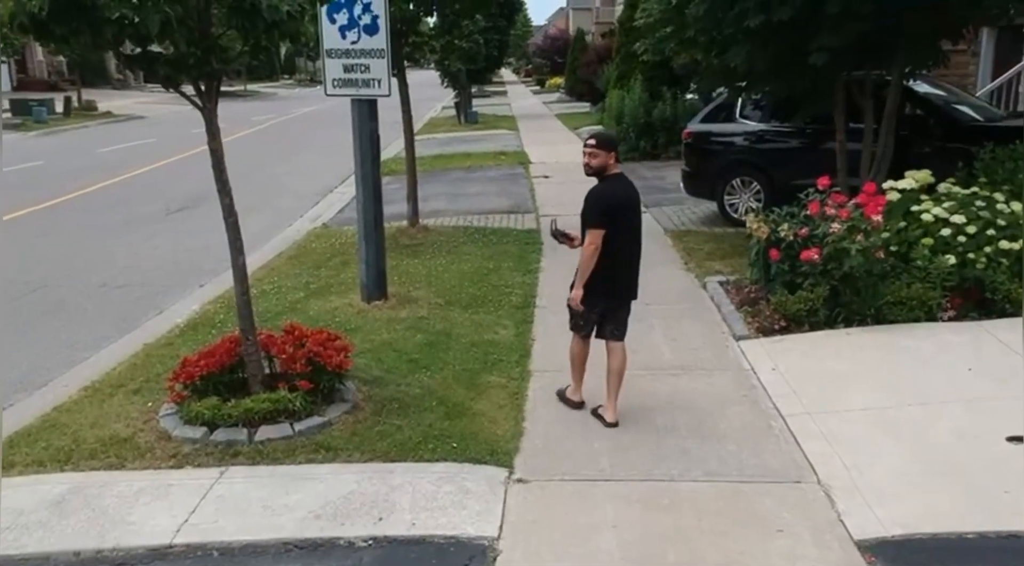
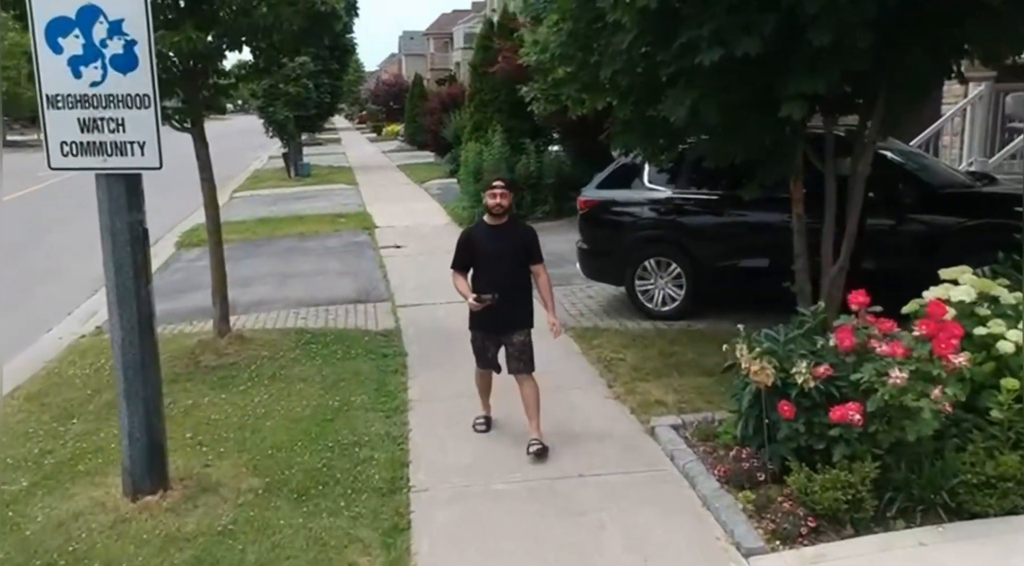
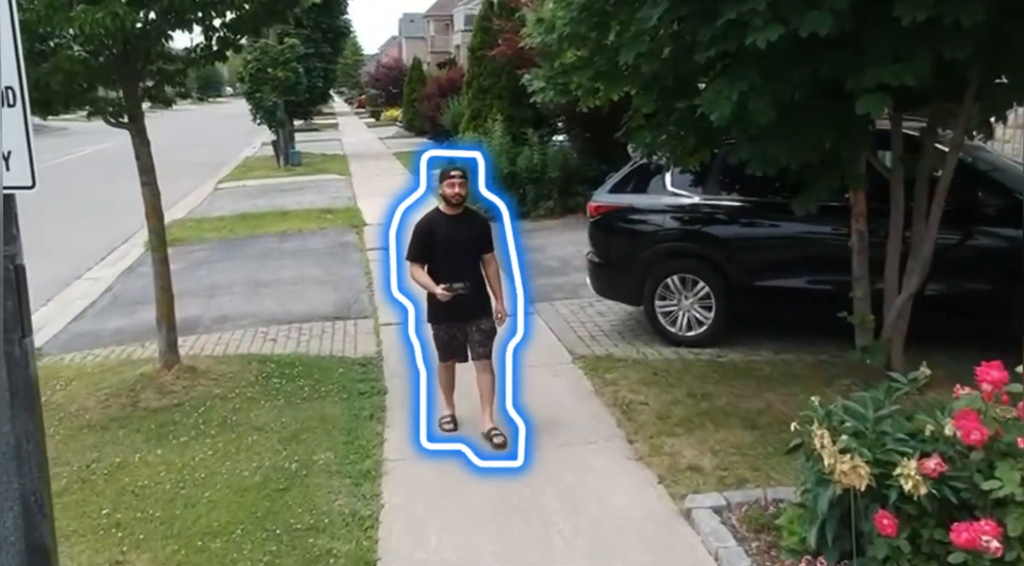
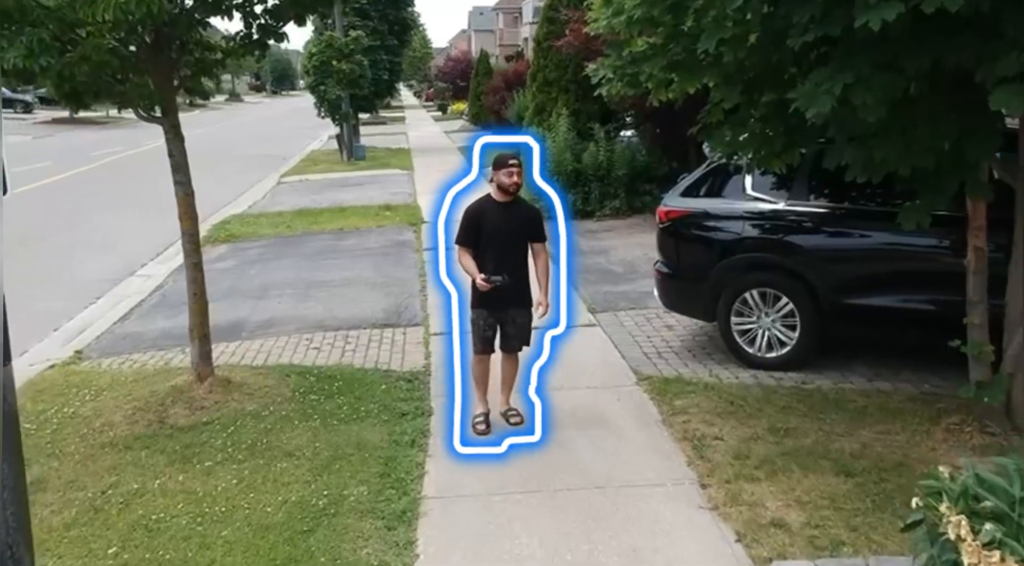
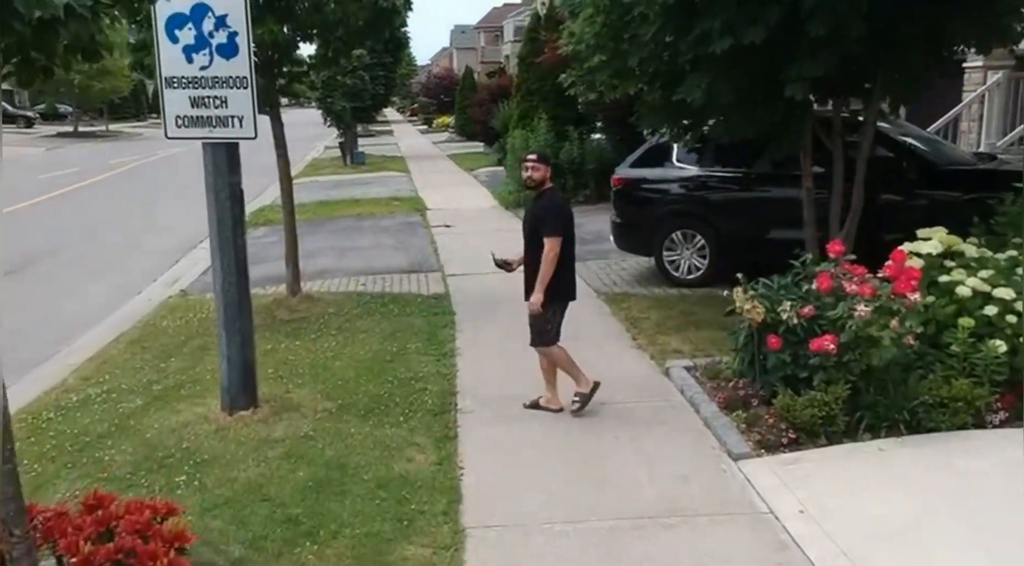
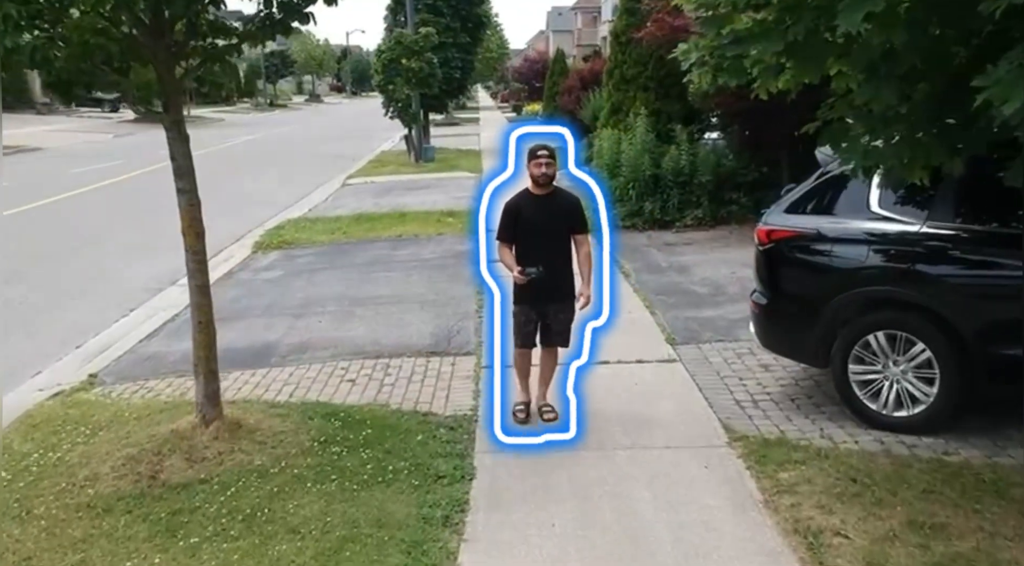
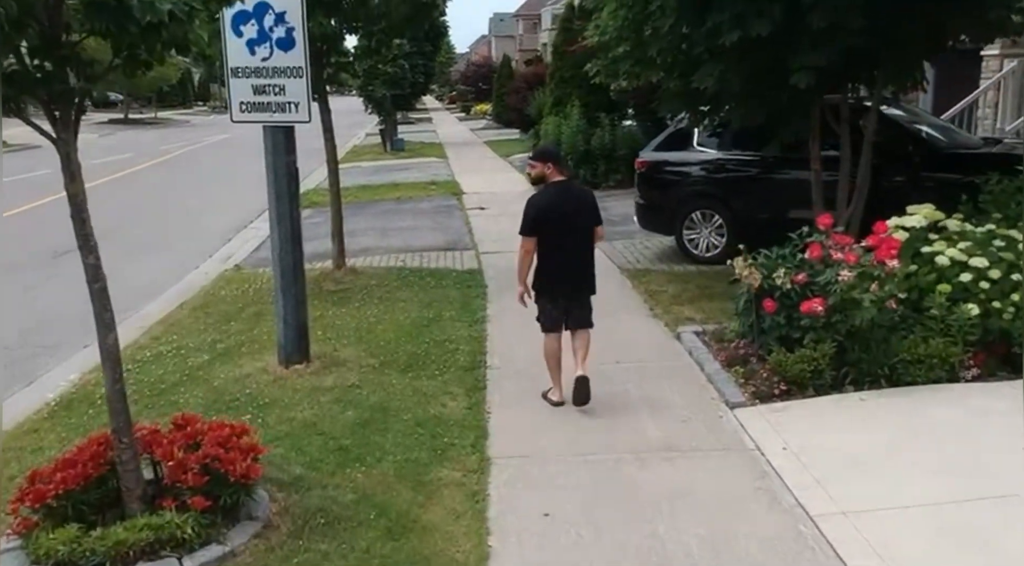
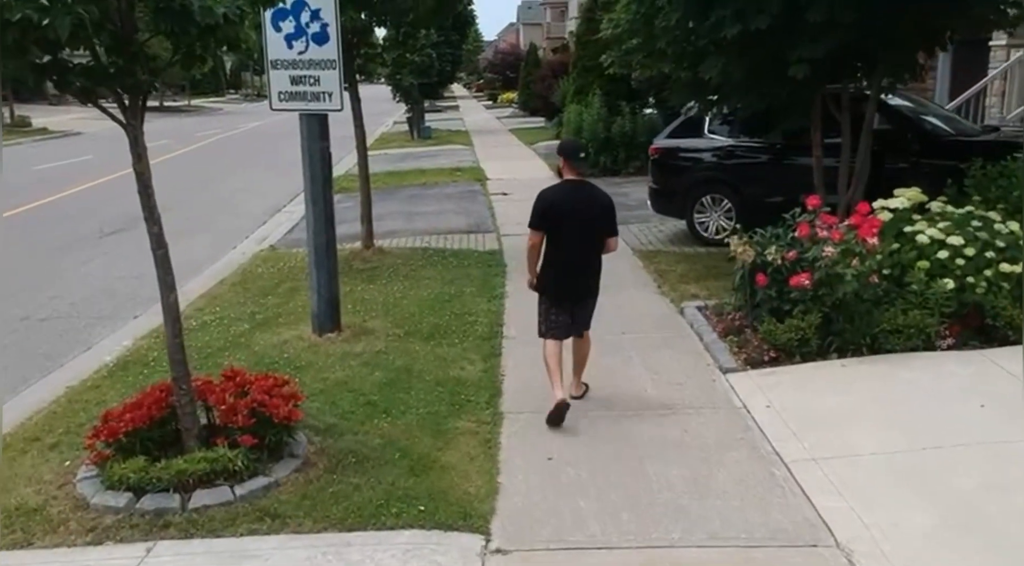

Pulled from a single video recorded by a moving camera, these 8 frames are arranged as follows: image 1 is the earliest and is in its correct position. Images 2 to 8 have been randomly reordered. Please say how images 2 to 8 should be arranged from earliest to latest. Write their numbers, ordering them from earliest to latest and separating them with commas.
8, 7, 5, 2, 3, 4, 6
